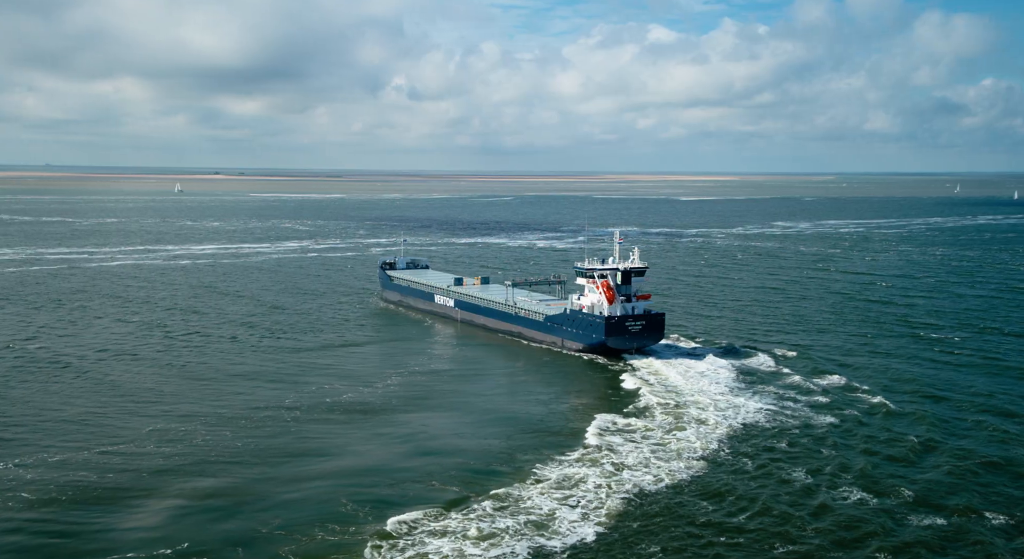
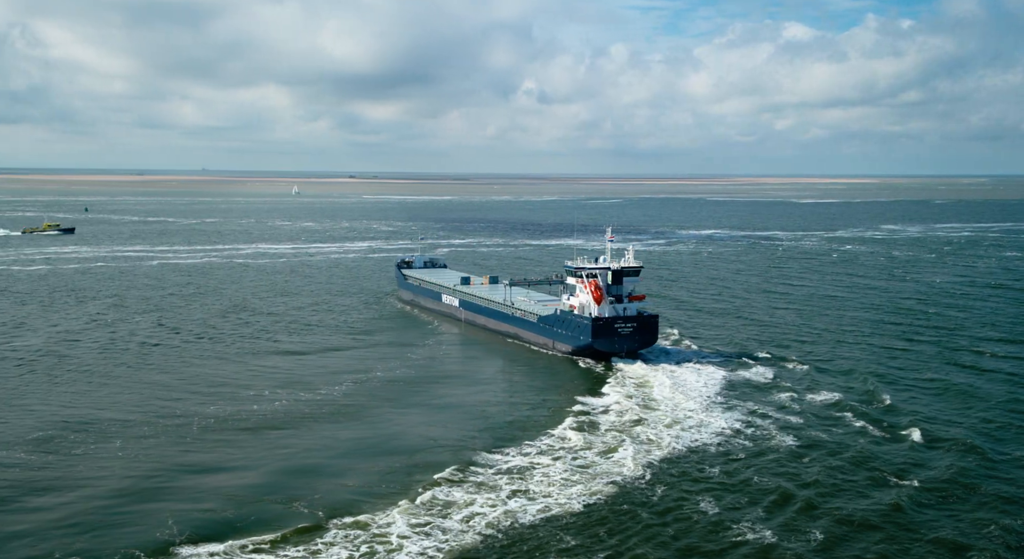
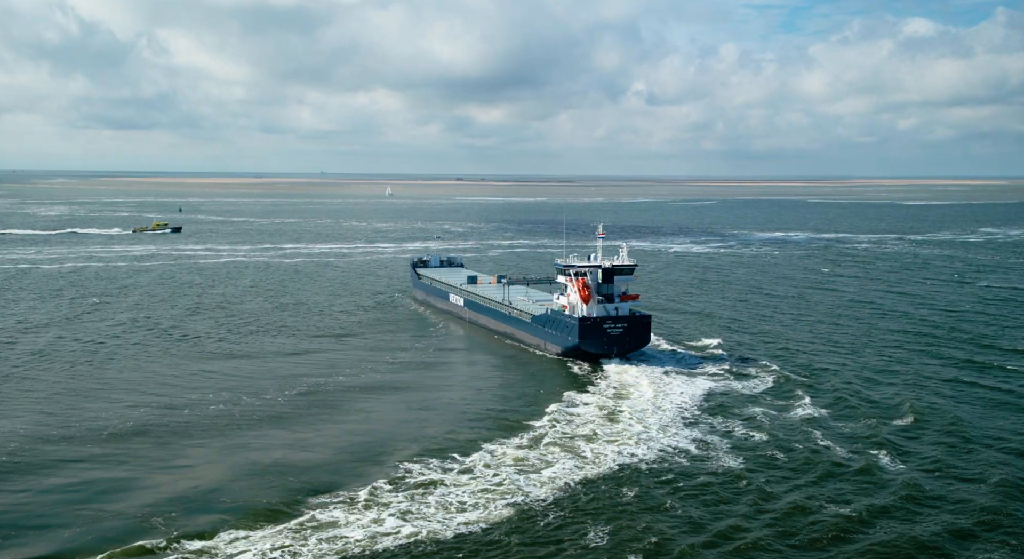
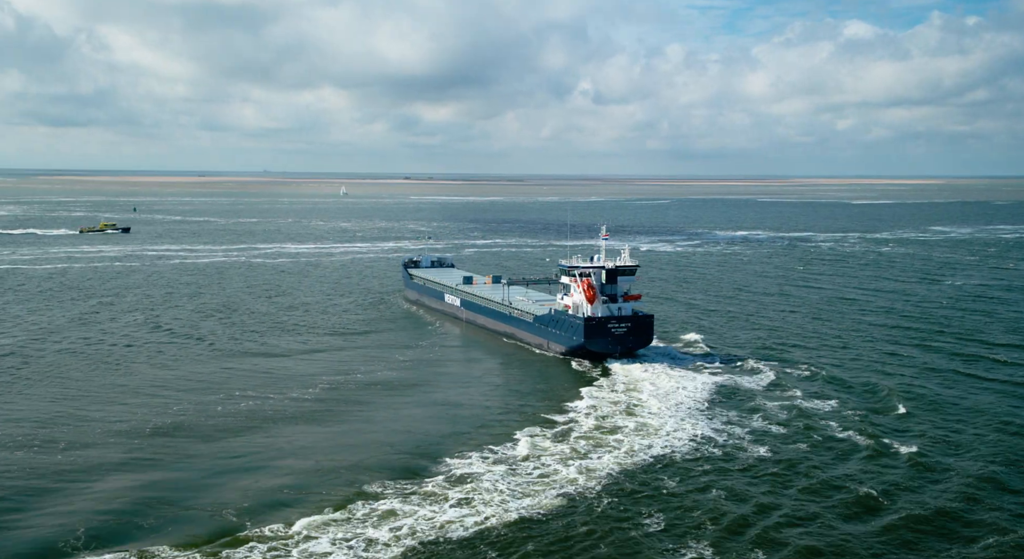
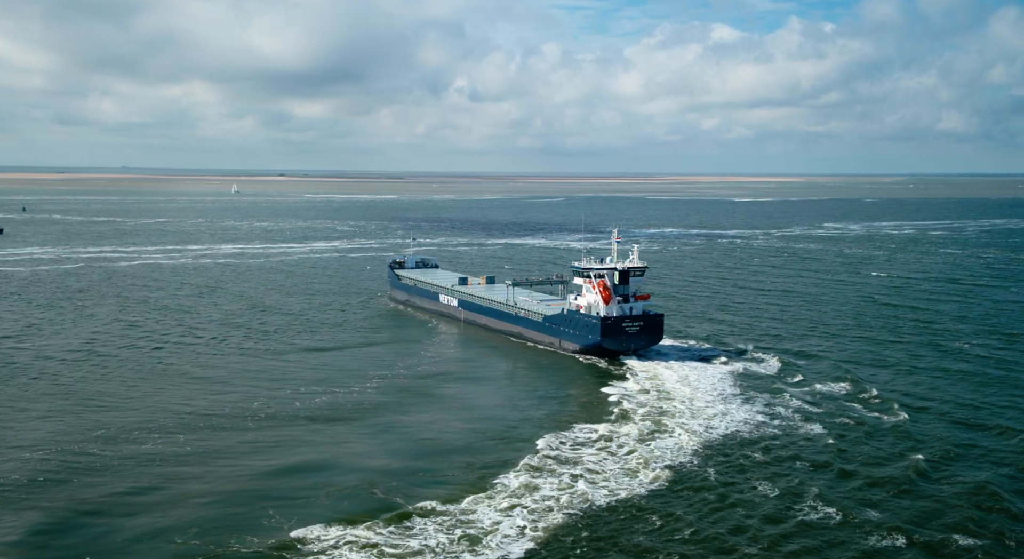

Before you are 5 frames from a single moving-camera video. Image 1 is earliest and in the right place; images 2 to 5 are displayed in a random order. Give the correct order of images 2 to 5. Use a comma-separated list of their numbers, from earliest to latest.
5, 2, 4, 3
